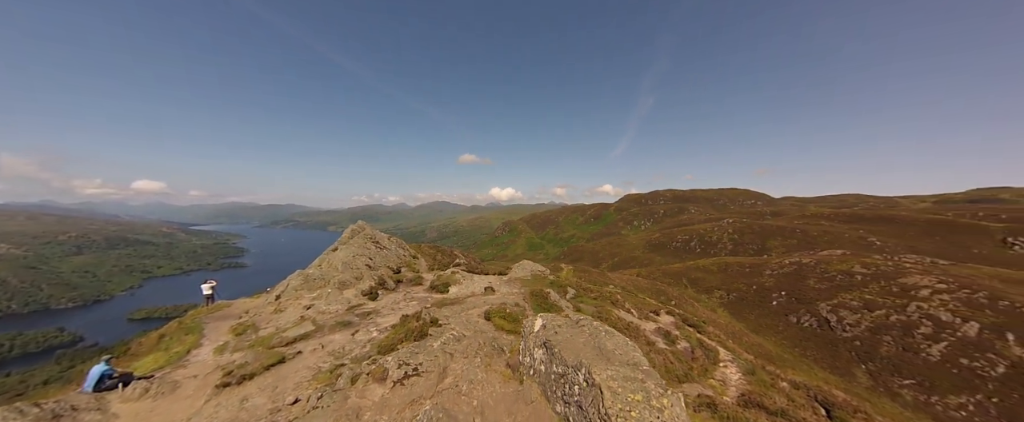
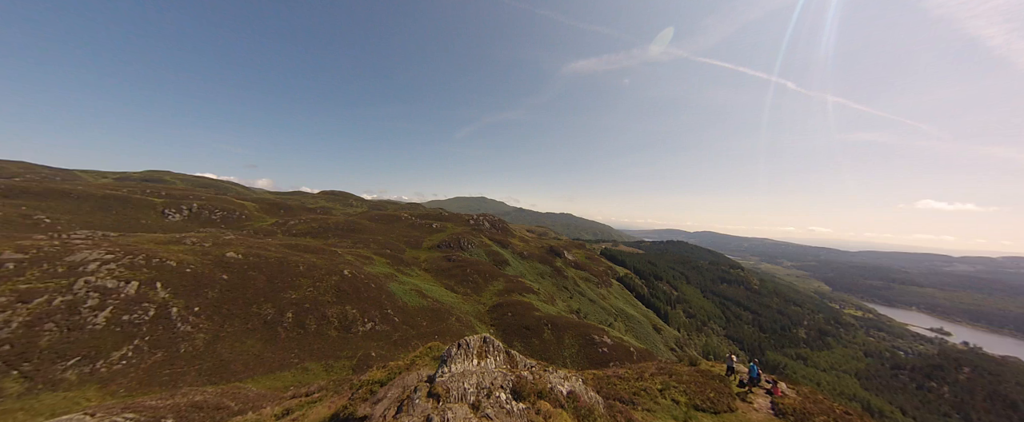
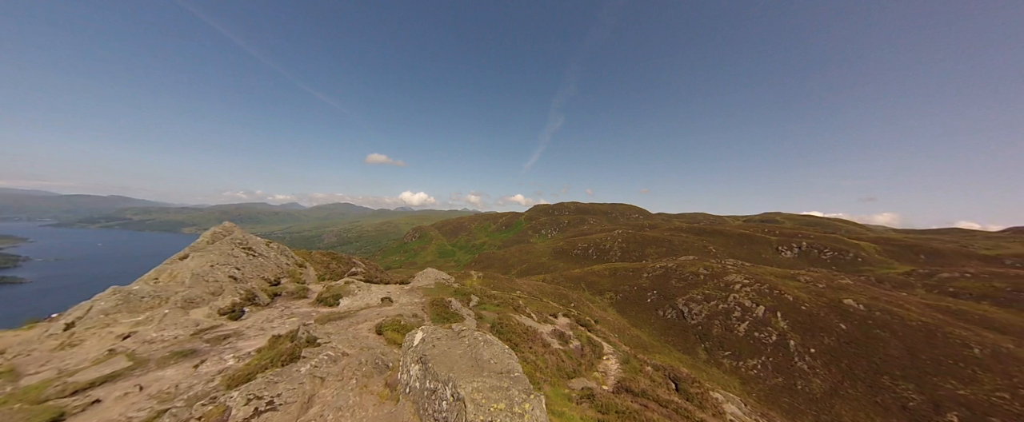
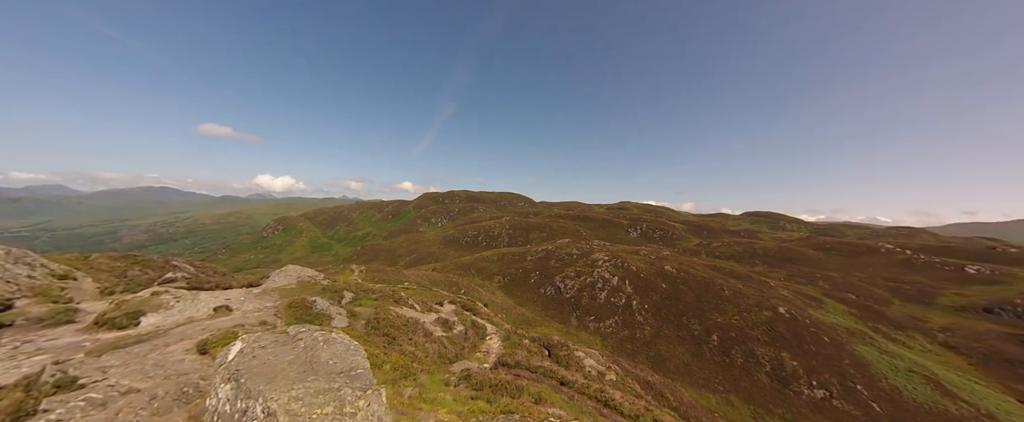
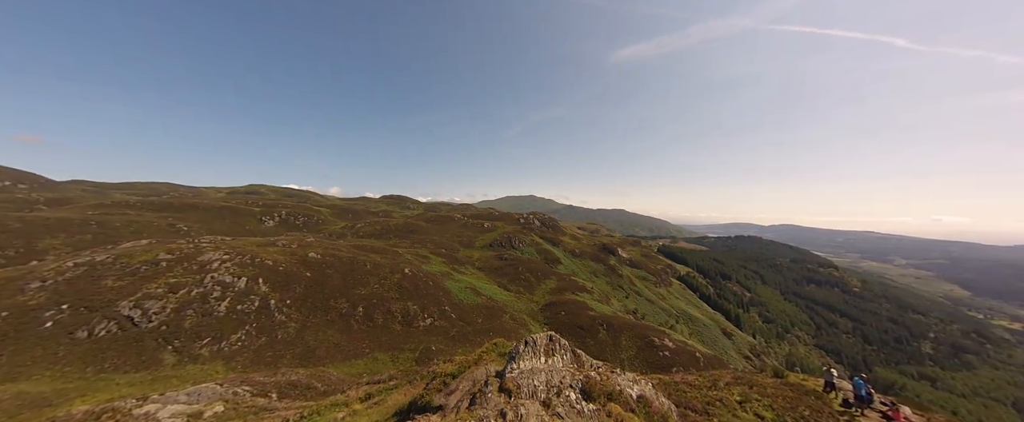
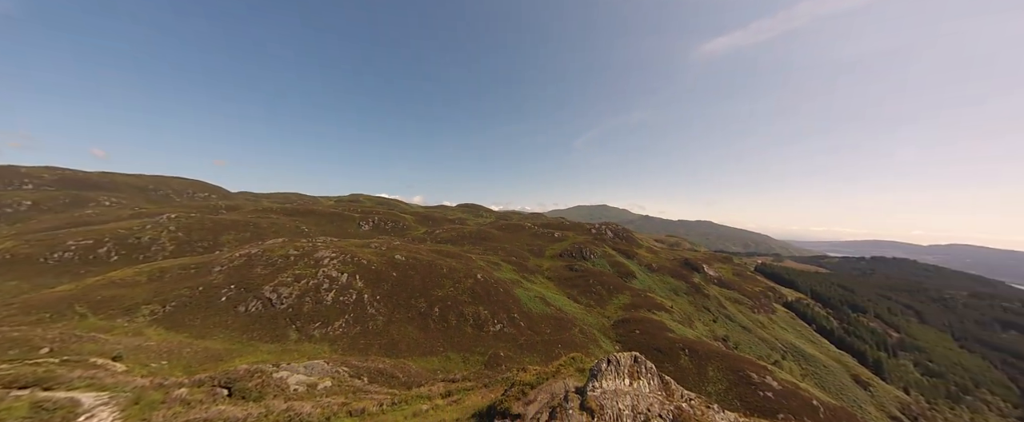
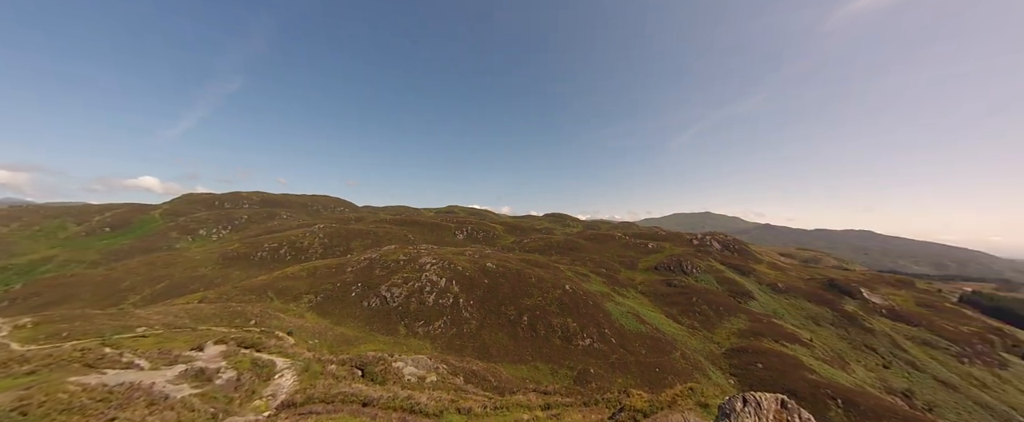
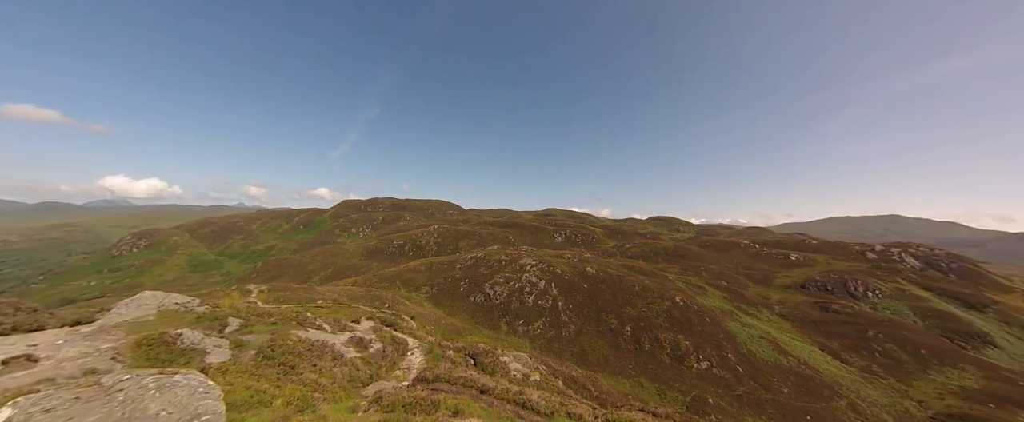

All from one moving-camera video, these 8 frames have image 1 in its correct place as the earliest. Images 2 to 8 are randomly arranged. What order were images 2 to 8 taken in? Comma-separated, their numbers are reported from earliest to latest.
3, 4, 8, 7, 6, 5, 2
